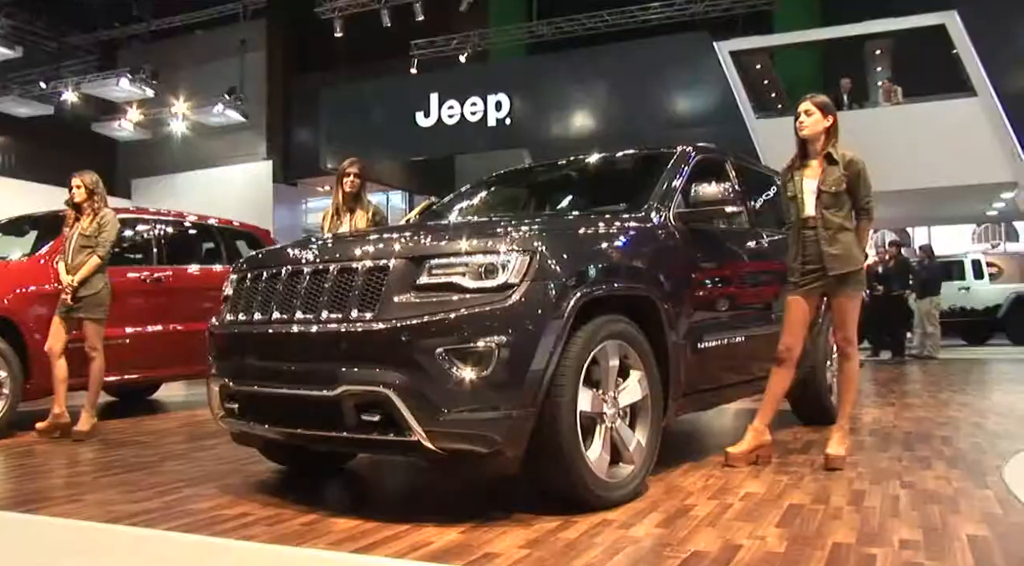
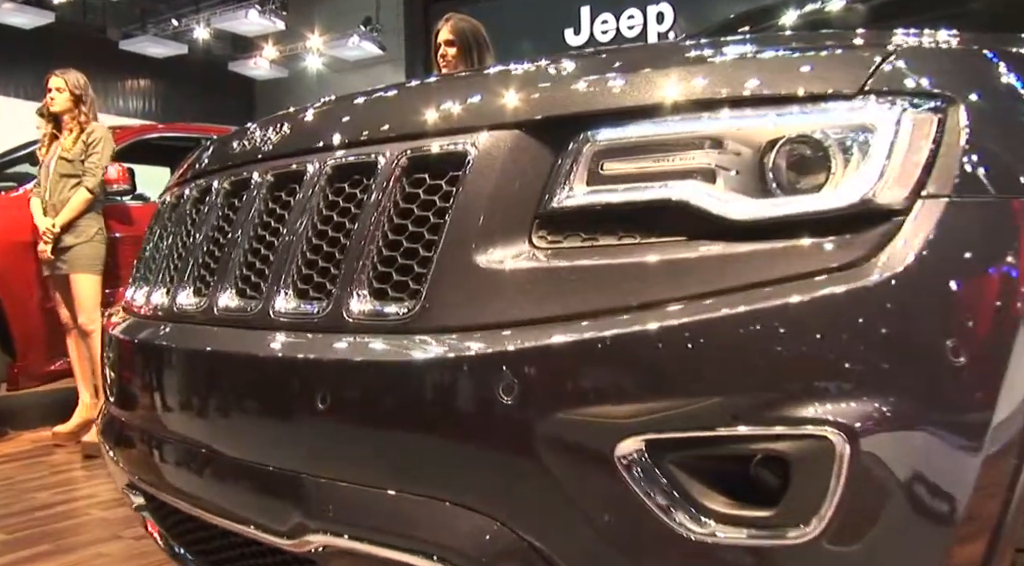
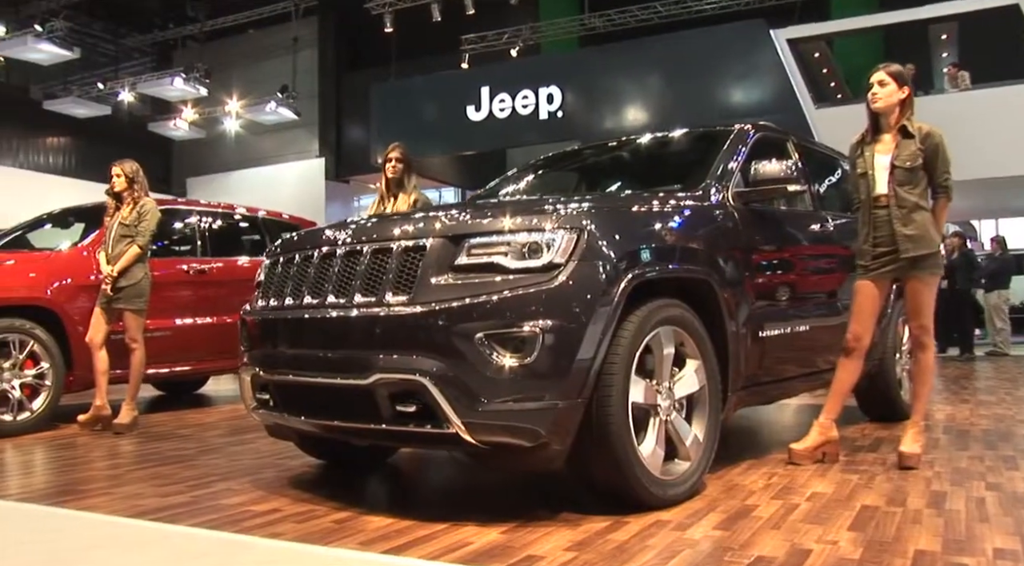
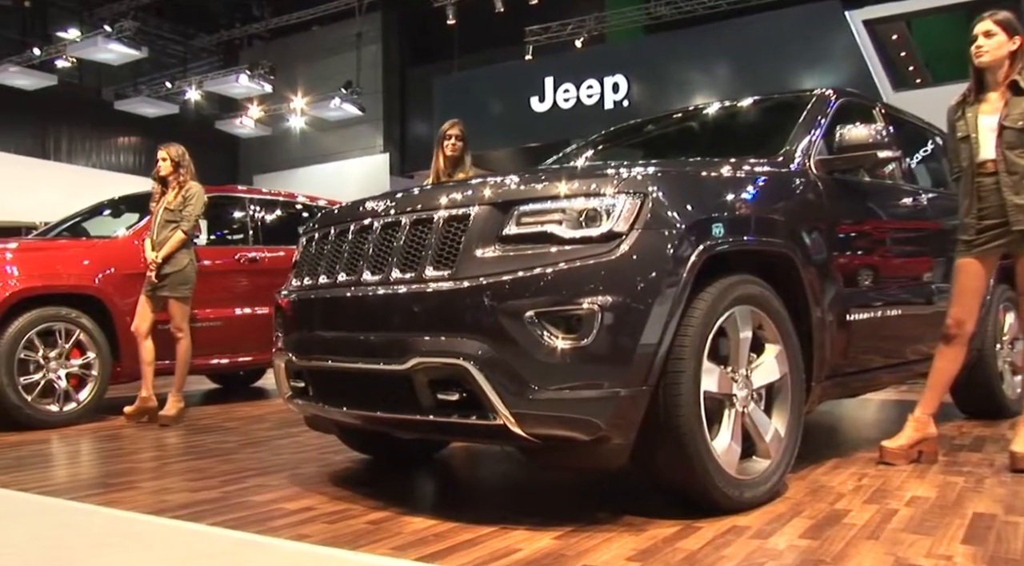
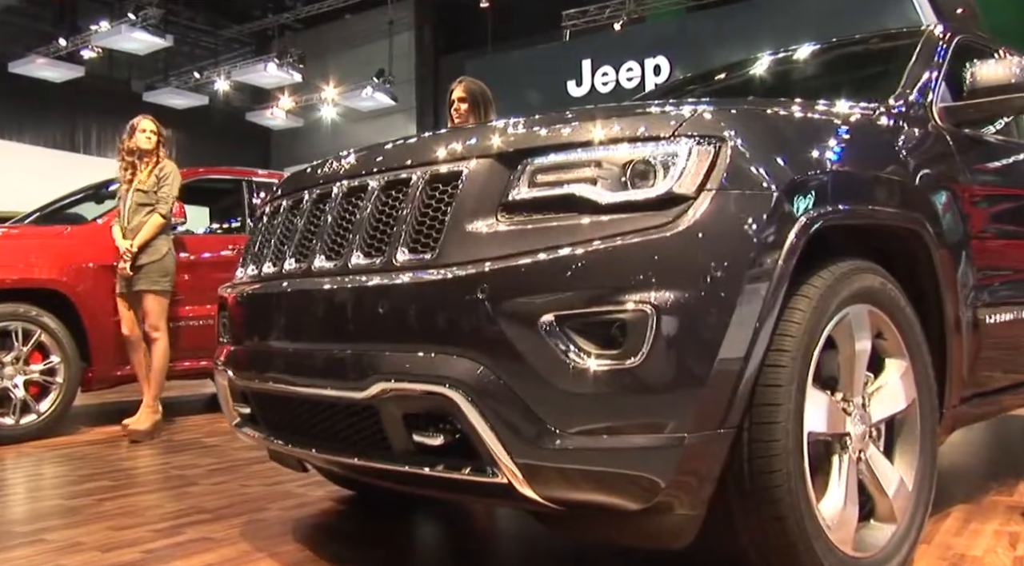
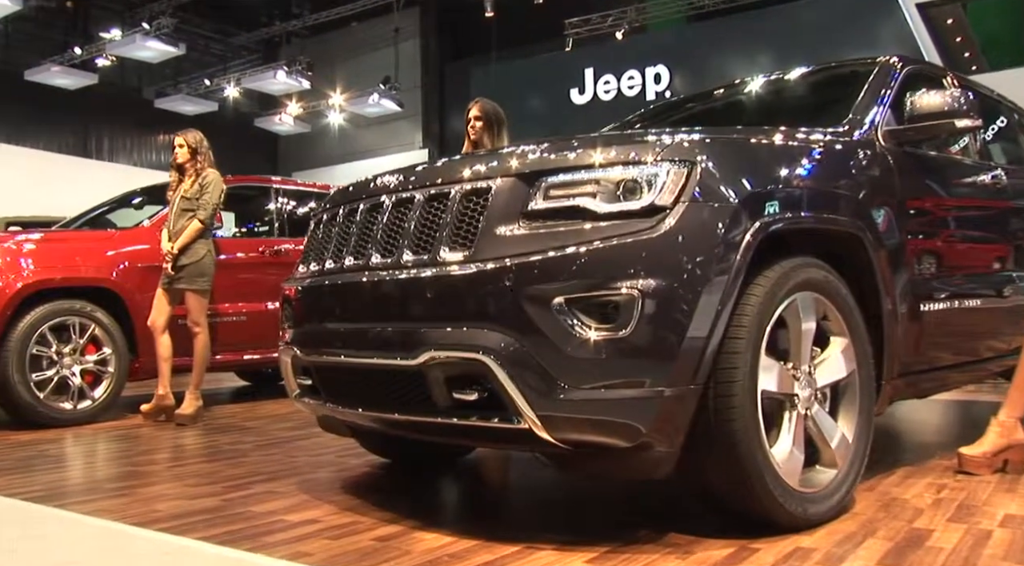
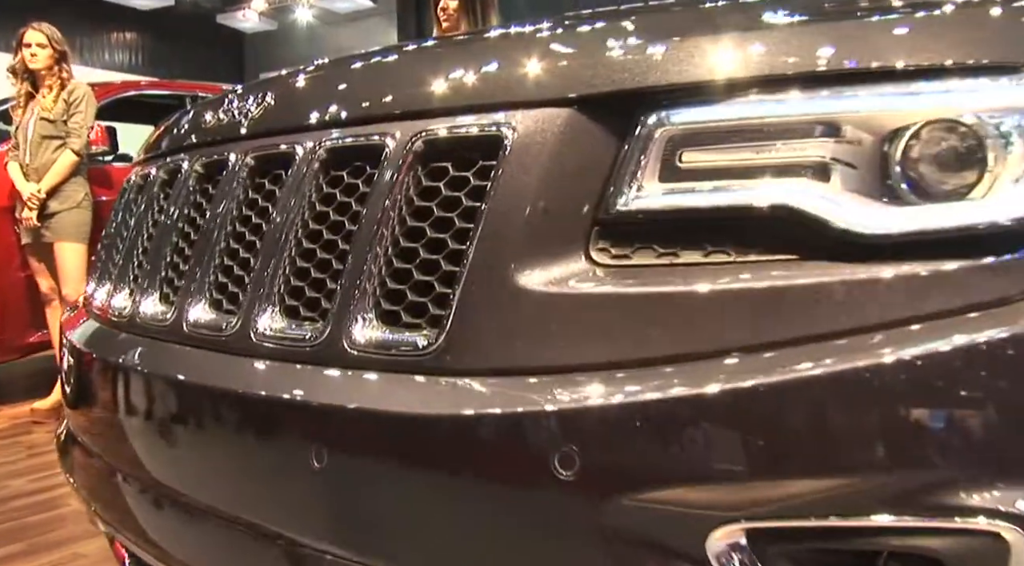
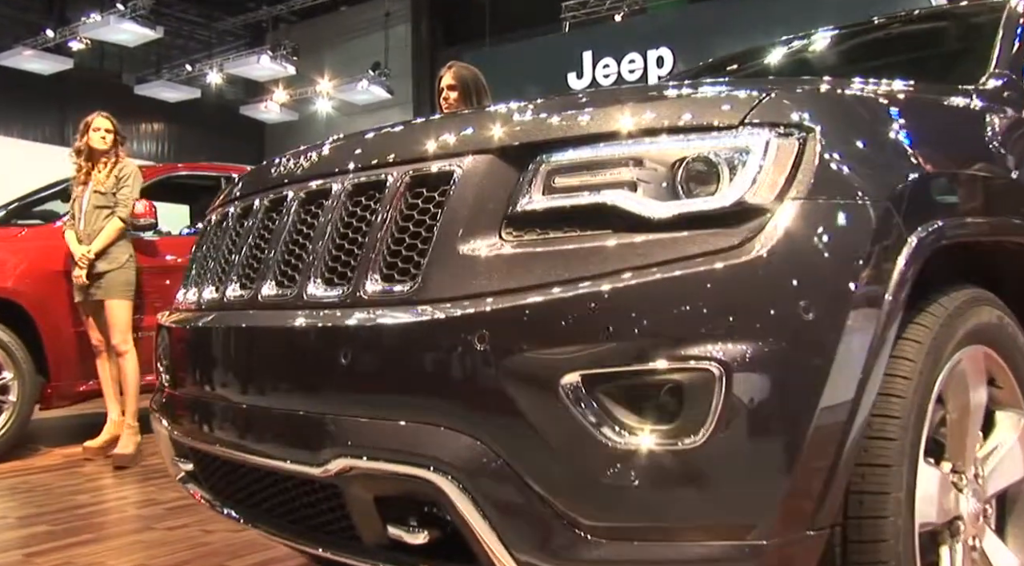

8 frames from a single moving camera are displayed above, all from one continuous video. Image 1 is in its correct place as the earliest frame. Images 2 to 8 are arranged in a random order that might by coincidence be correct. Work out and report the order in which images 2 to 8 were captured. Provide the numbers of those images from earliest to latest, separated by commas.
3, 4, 6, 5, 8, 2, 7
